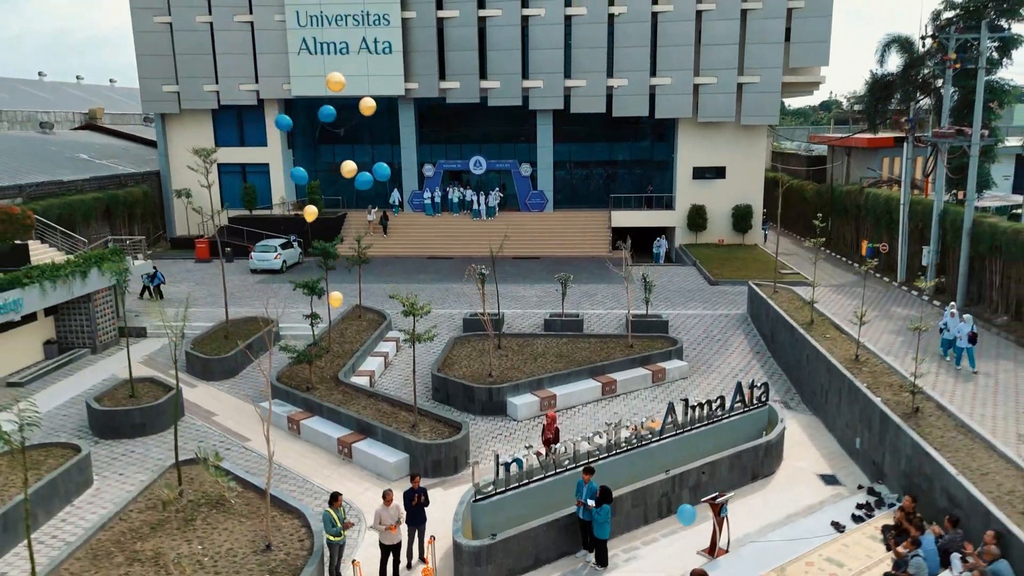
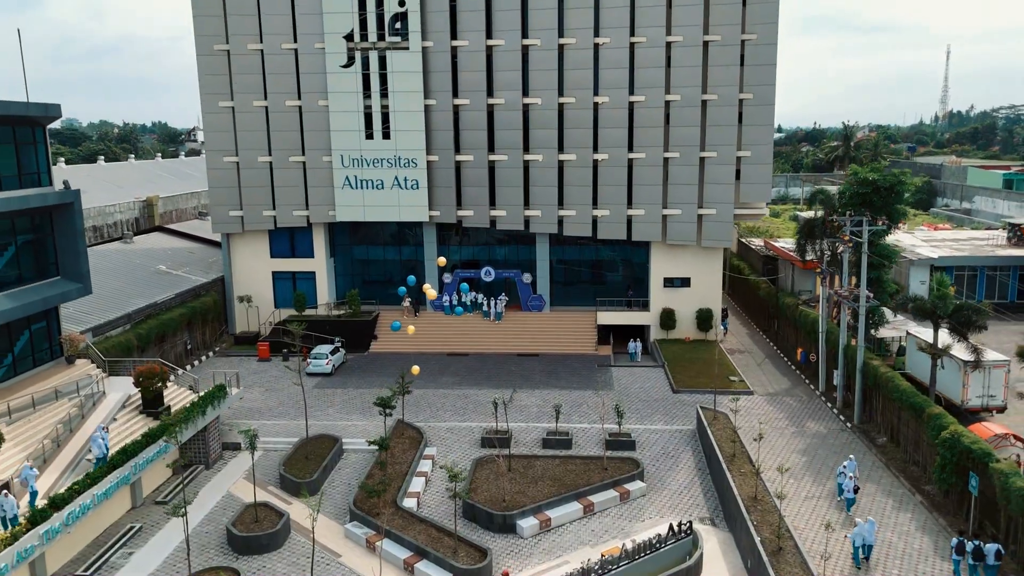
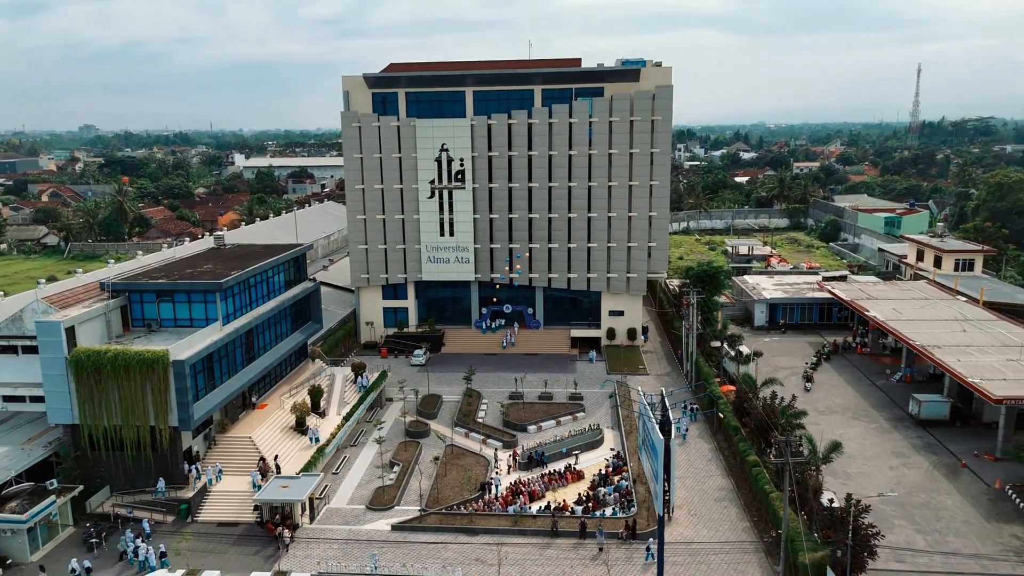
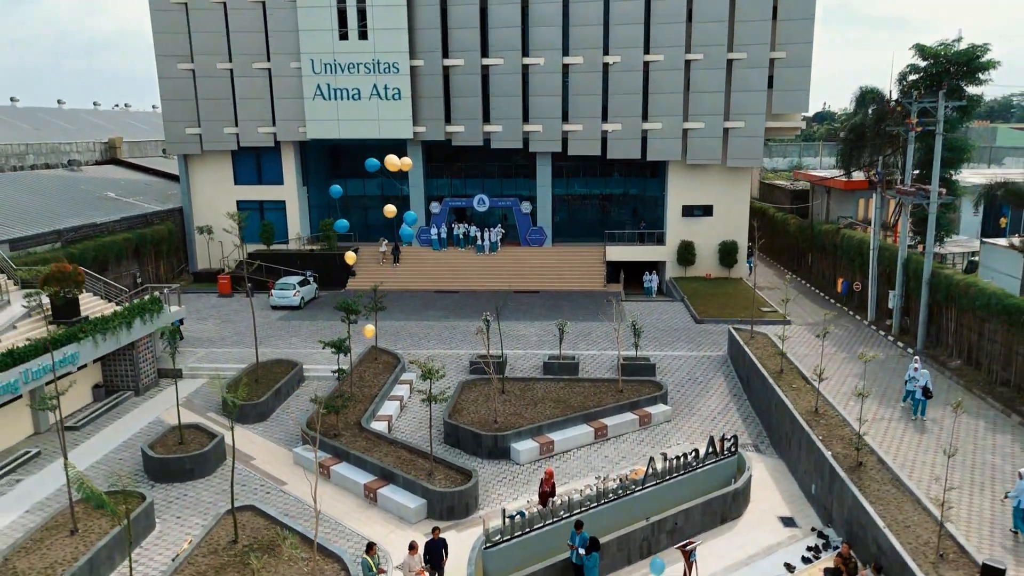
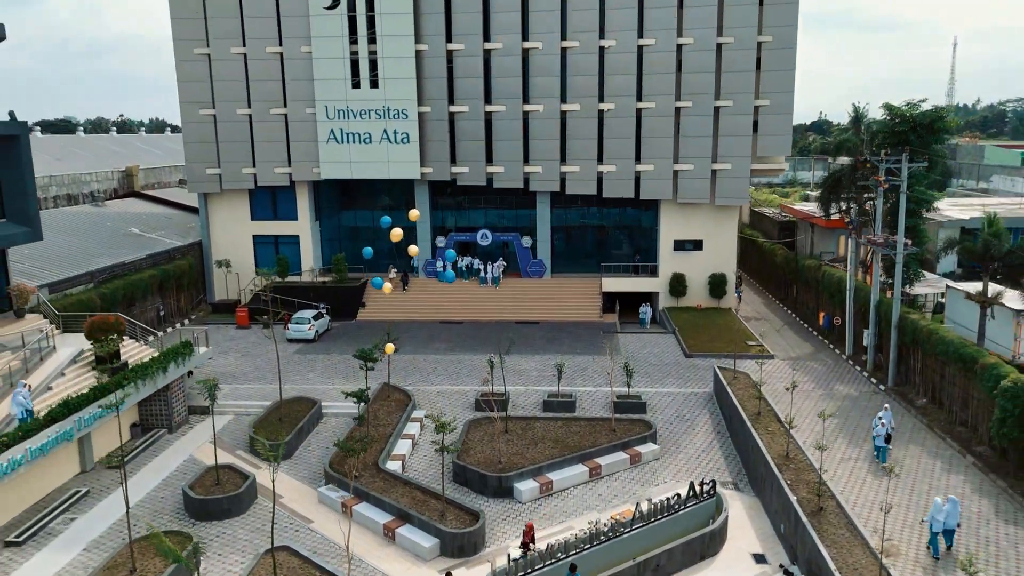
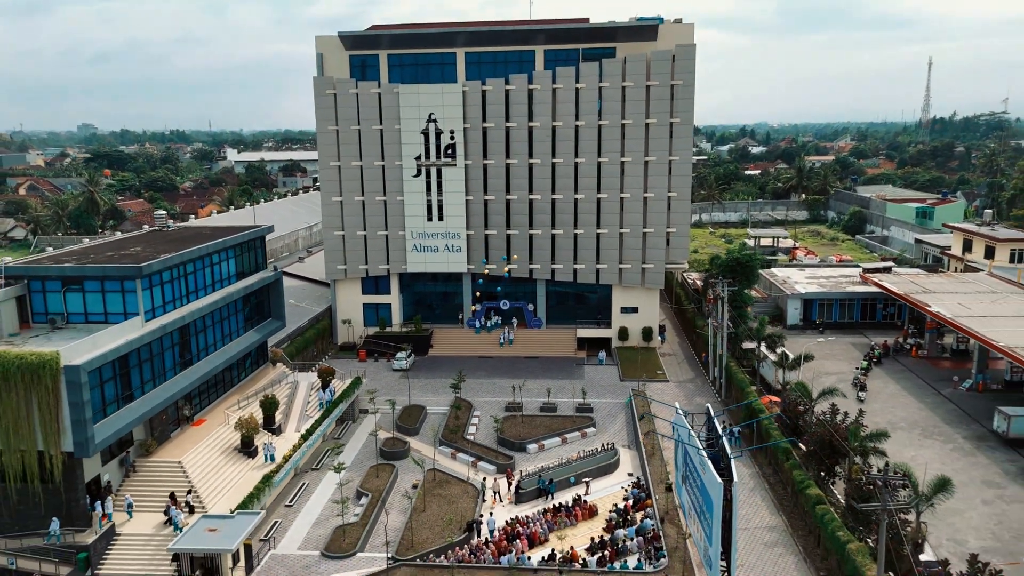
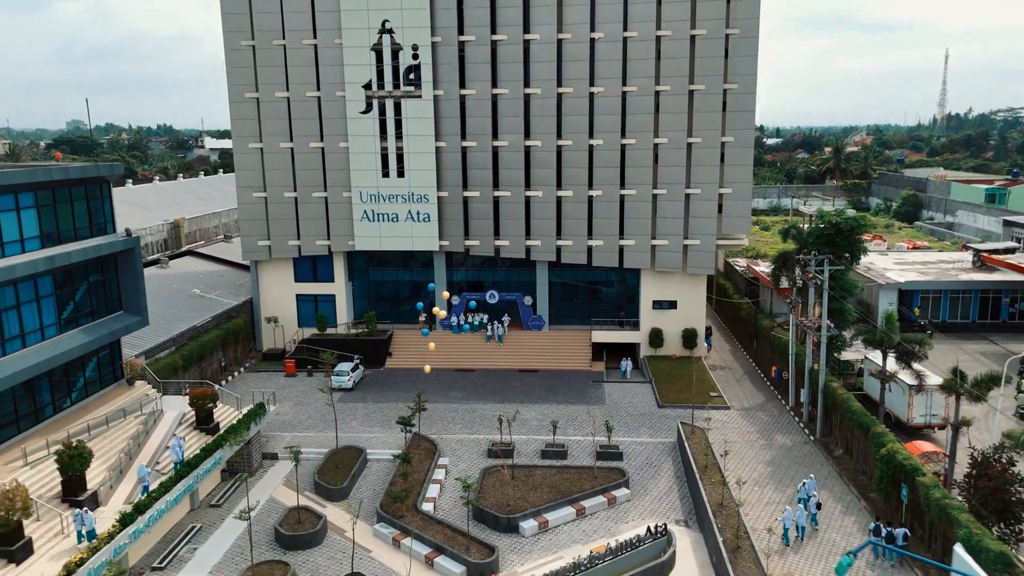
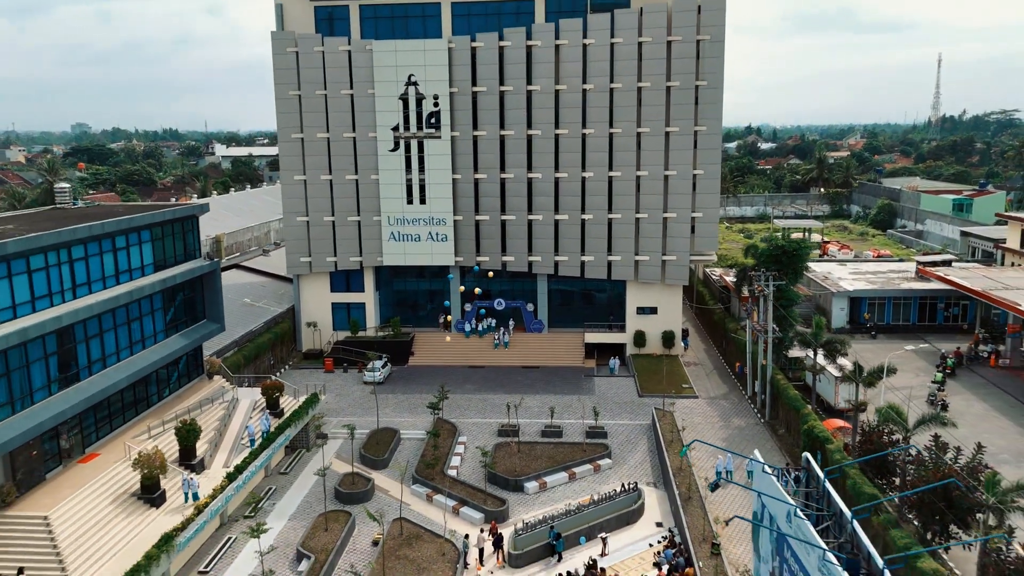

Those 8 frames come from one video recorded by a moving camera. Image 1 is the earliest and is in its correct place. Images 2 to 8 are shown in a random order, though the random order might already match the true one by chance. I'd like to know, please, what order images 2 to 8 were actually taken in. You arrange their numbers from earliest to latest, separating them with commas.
4, 5, 2, 7, 8, 6, 3
